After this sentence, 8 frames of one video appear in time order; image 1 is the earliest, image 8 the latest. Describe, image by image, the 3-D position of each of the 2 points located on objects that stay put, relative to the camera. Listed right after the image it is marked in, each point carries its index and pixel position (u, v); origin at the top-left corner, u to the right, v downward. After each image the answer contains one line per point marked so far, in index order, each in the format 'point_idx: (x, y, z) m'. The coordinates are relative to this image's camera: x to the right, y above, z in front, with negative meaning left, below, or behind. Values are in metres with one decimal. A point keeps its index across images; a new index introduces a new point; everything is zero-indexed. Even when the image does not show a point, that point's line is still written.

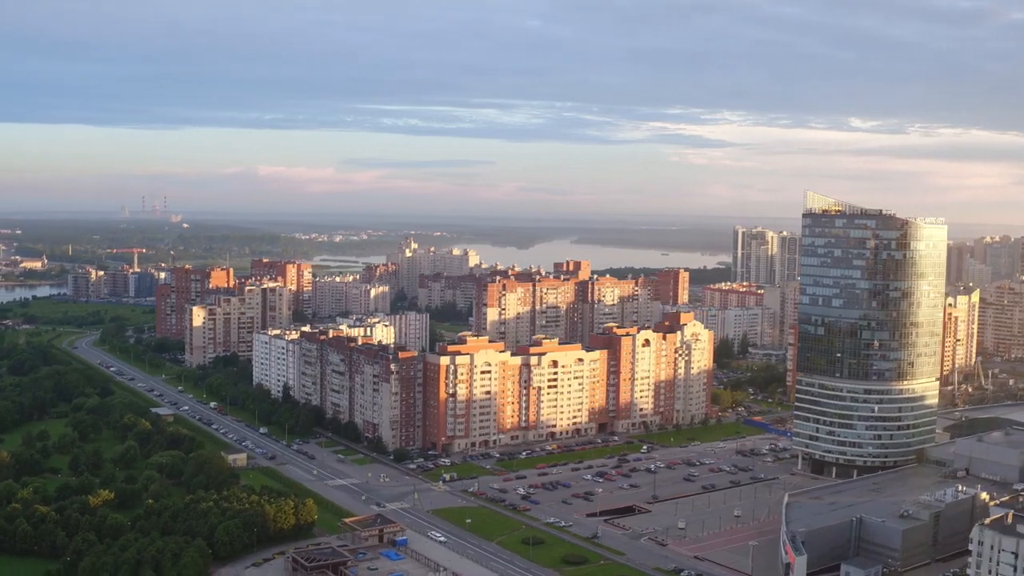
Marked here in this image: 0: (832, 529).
0: (+5.7, -4.3, +19.0) m
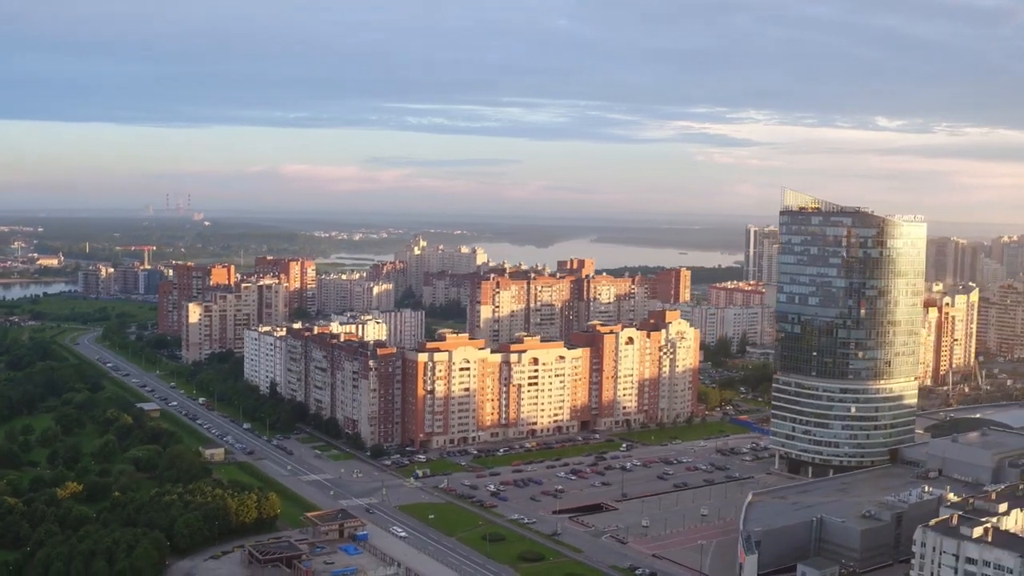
0: (+4.9, -4.2, +18.9) m
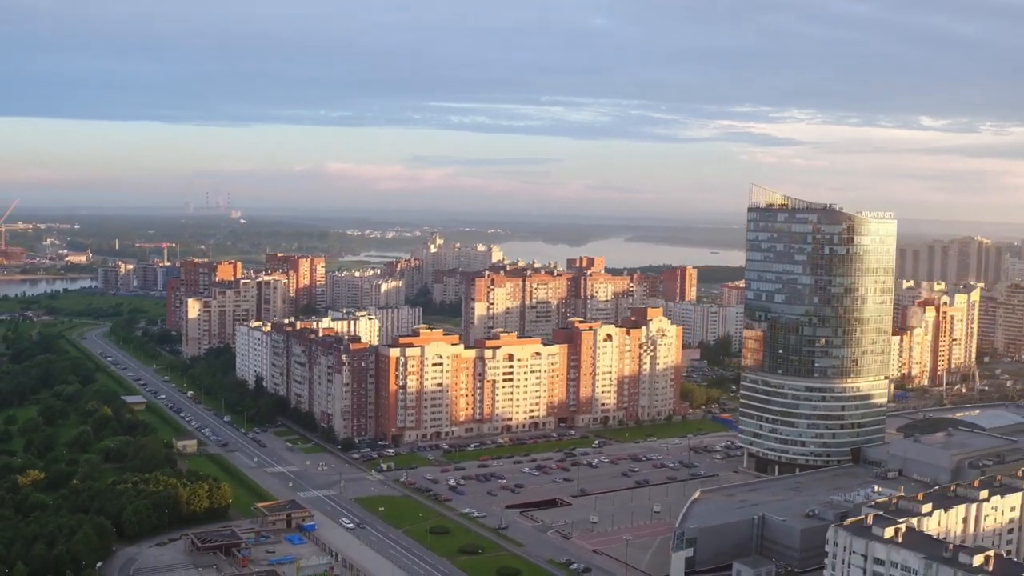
0: (+3.8, -4.2, +18.8) m
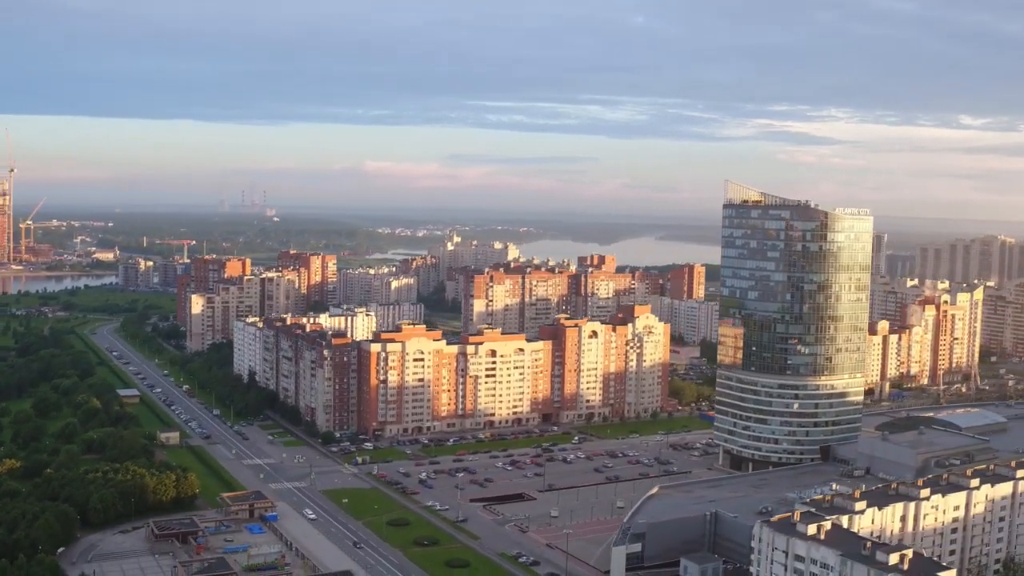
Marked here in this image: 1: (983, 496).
0: (+2.9, -4.1, +18.8) m
1: (+7.4, -3.3, +16.9) m
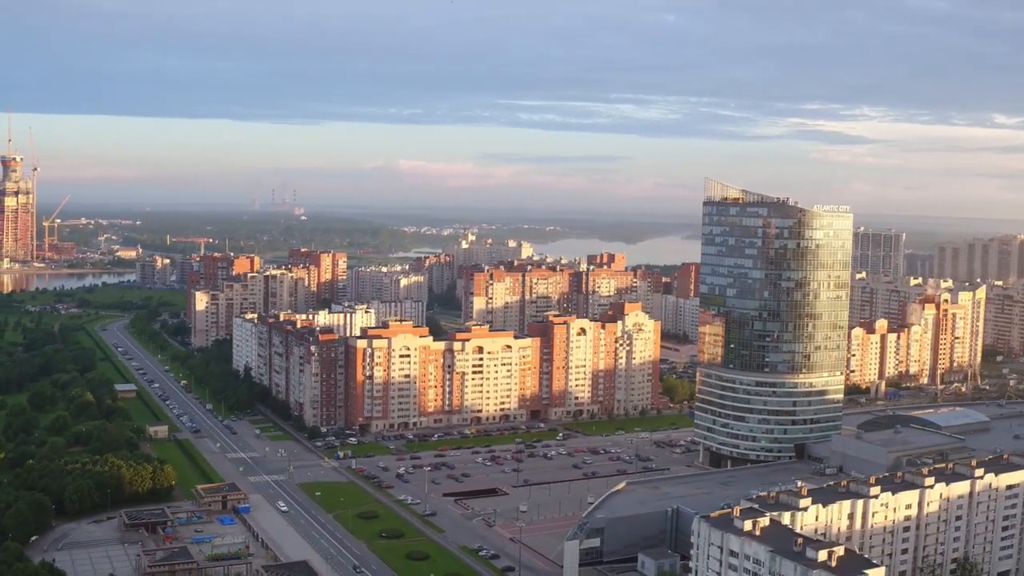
0: (+2.2, -4.0, +18.9) m
1: (+6.6, -3.3, +16.8) m
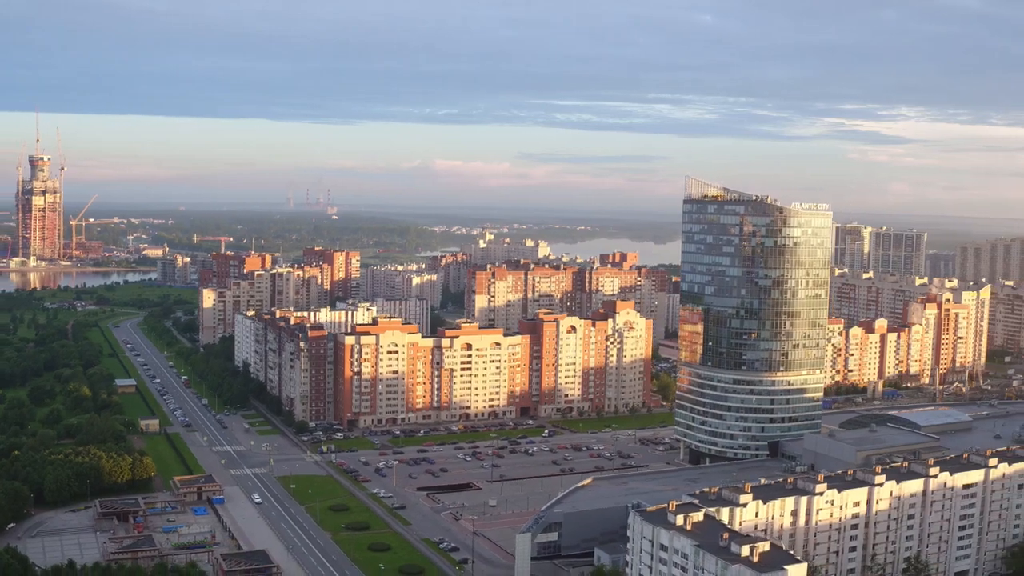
0: (+1.5, -4.0, +19.0) m
1: (+5.9, -3.2, +16.8) m
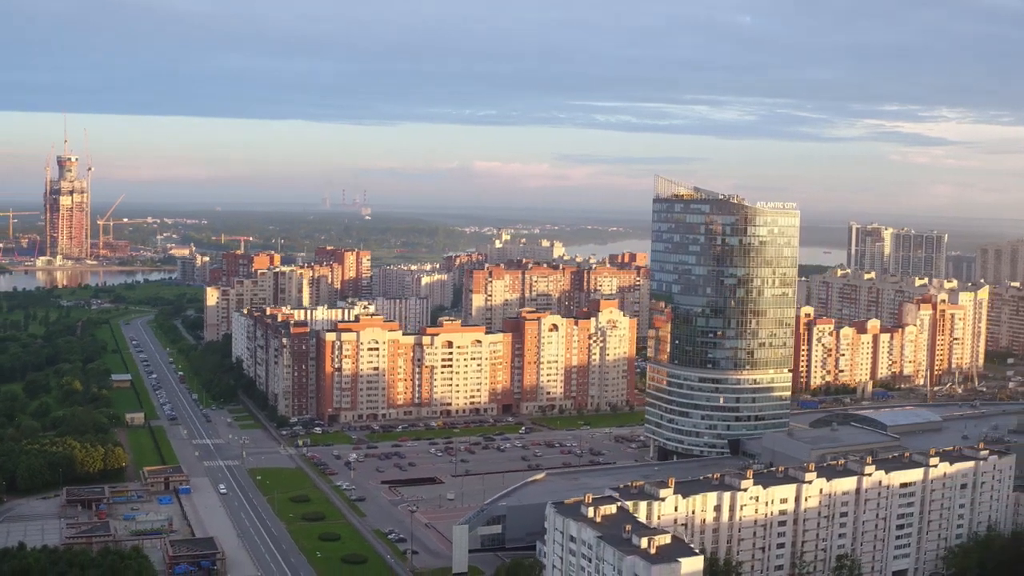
0: (+0.6, -3.9, +19.3) m
1: (+4.8, -3.2, +16.9) m
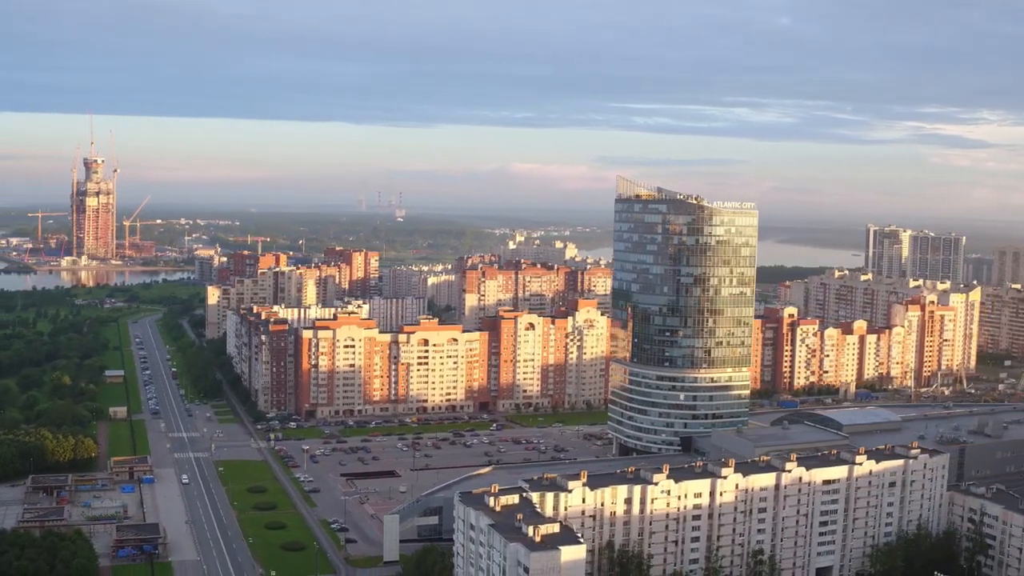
0: (-0.6, -3.9, +19.7) m
1: (+3.5, -3.1, +17.1) m
